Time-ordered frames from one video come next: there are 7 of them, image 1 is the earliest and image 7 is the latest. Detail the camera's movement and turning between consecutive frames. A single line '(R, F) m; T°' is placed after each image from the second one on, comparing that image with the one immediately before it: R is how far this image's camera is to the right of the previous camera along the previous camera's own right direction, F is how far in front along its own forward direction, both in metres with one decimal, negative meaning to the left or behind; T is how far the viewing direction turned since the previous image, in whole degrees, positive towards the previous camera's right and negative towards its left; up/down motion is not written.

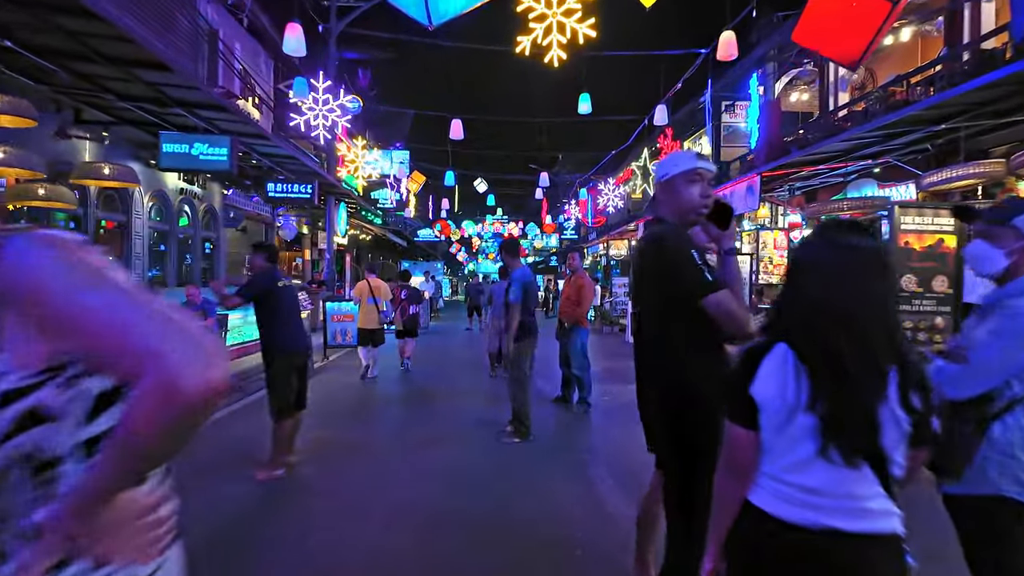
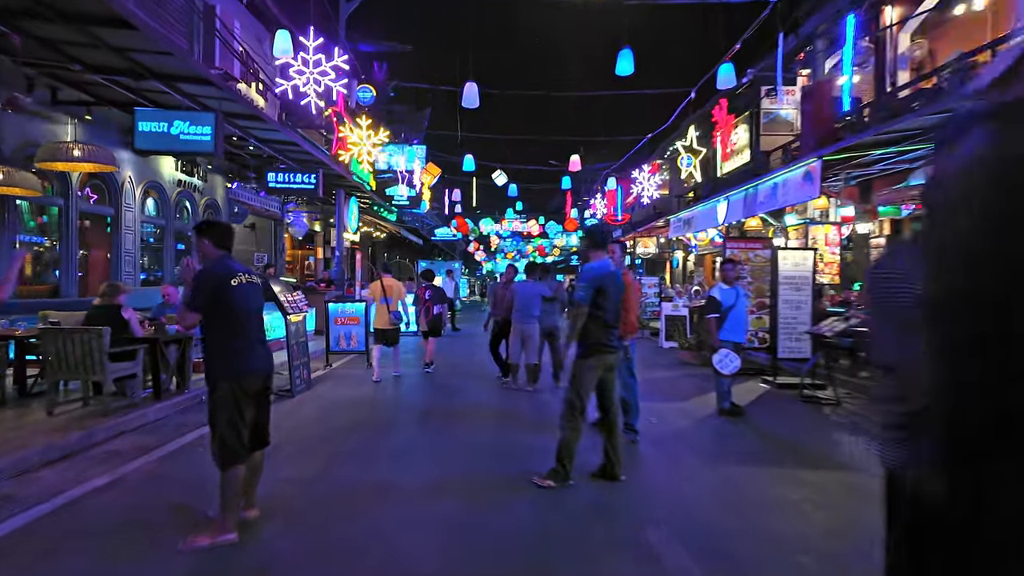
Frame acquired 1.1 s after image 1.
(-0.1, +1.6) m; -2°
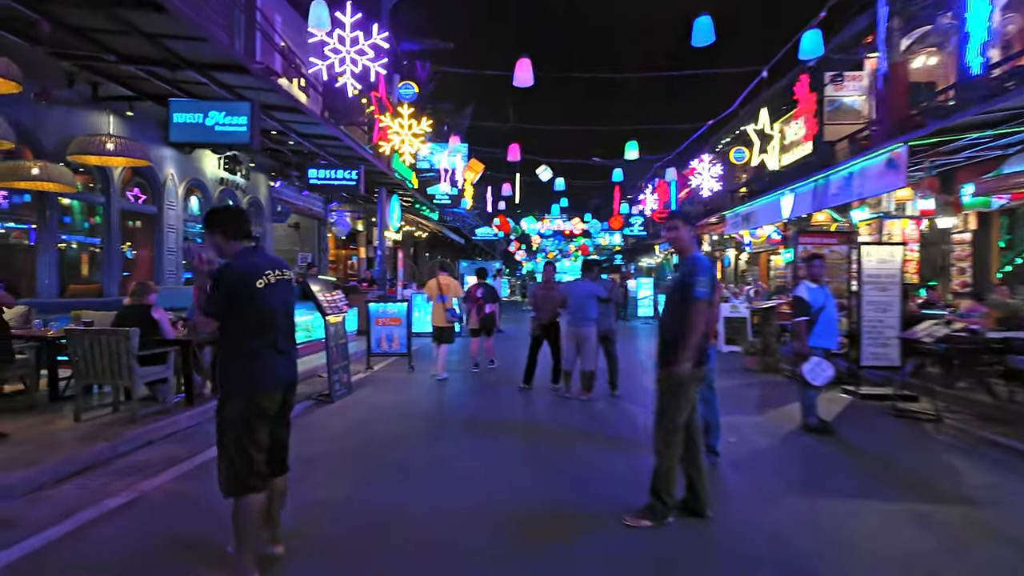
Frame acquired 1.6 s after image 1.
(-0.2, +0.8) m; -4°
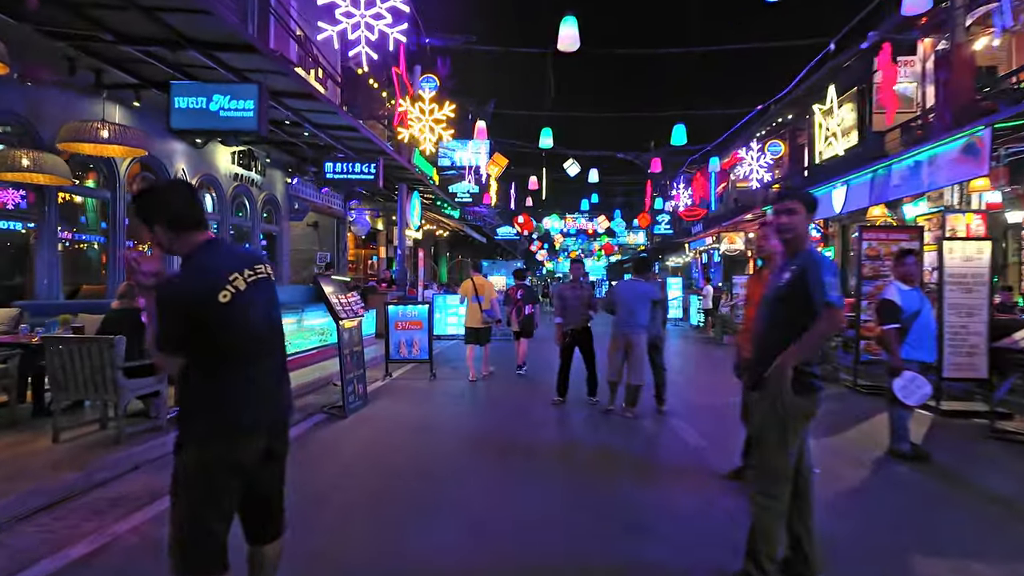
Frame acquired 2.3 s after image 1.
(-0.2, +1.0) m; -2°
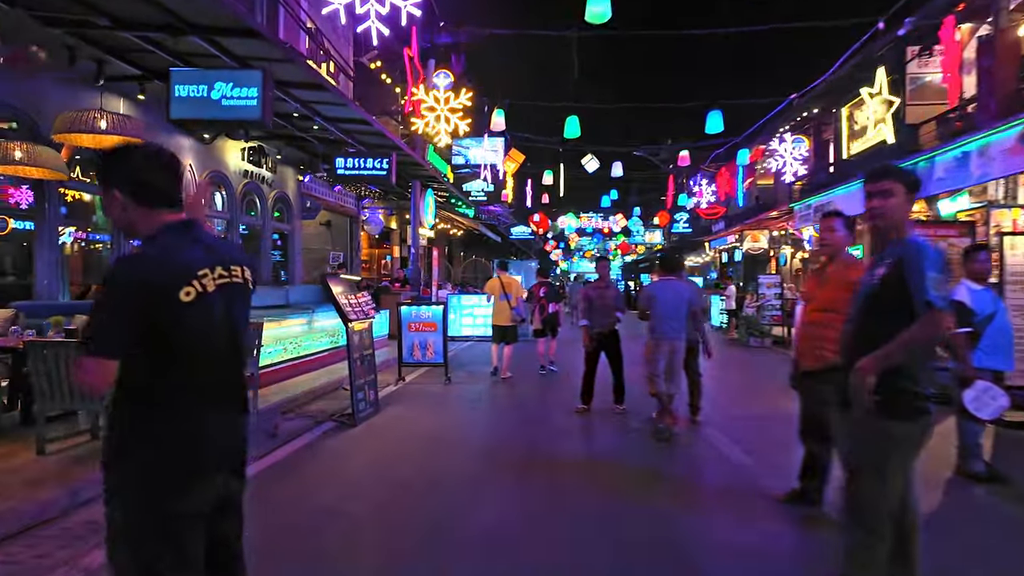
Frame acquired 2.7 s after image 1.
(-0.1, +0.6) m; -1°
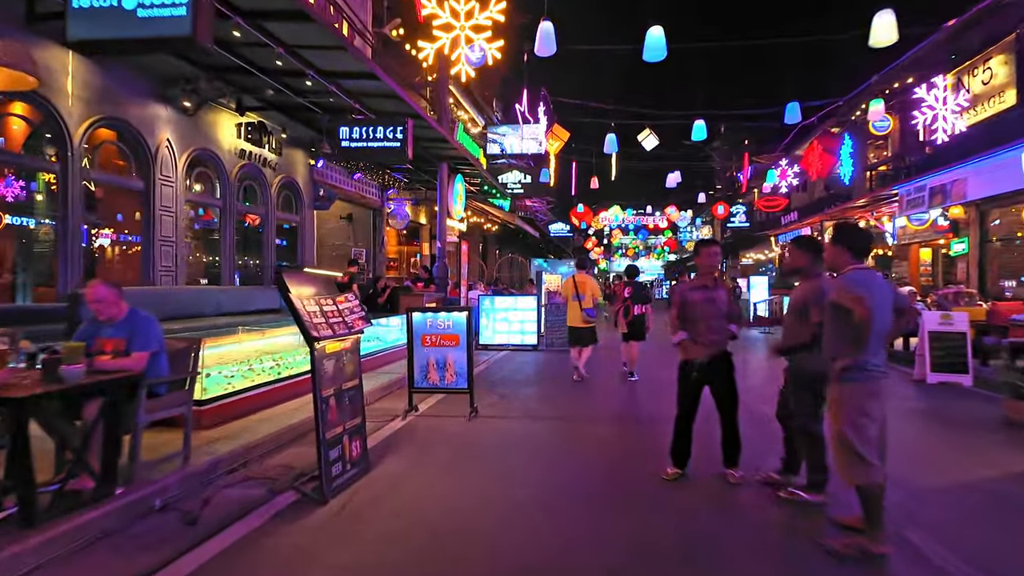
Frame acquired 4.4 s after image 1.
(-0.2, +2.7) m; -4°
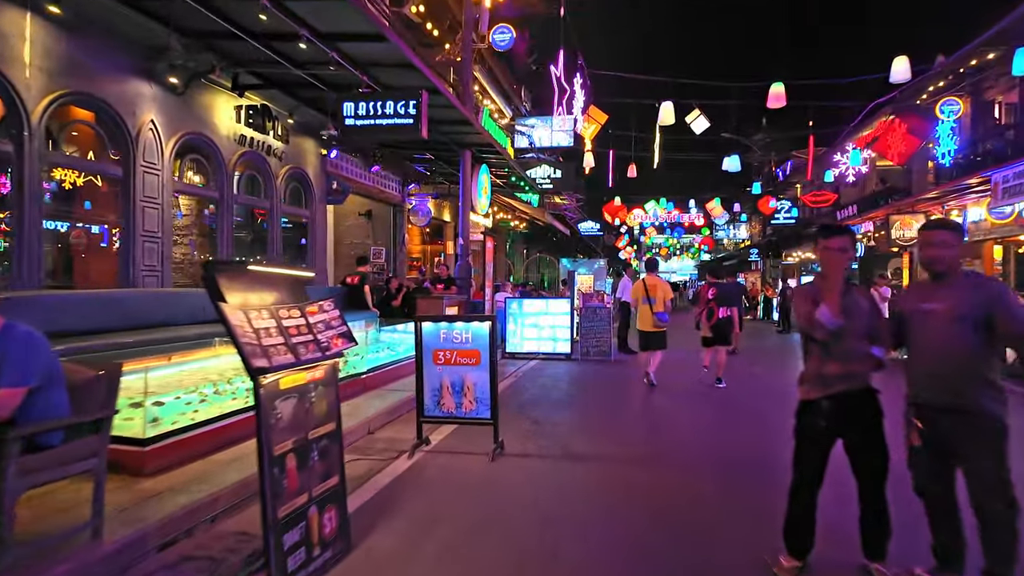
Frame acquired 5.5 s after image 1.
(-0.1, +1.6) m; -3°
